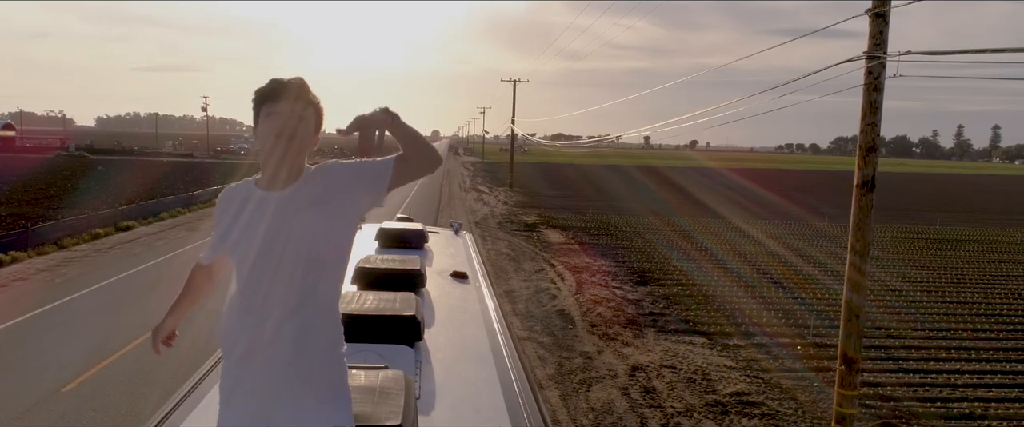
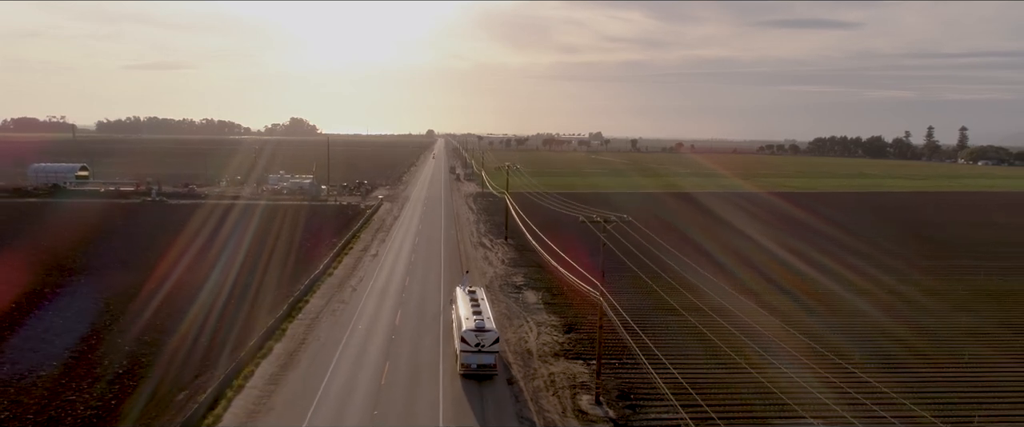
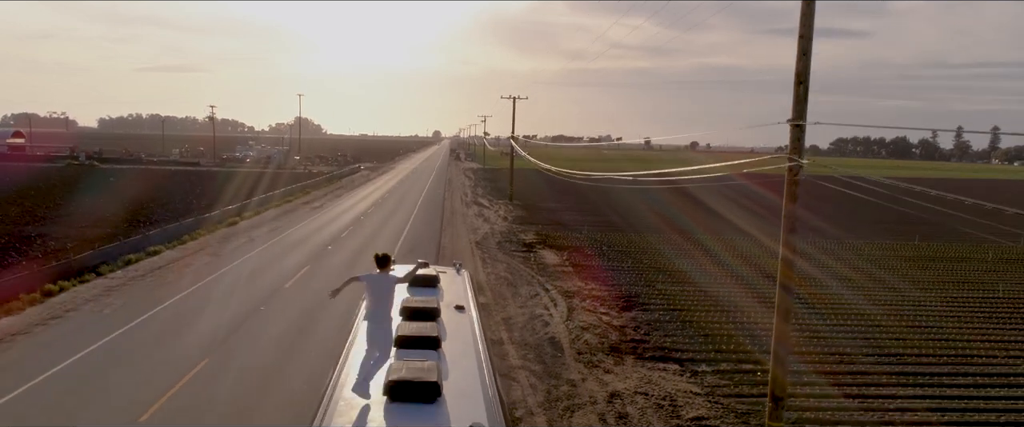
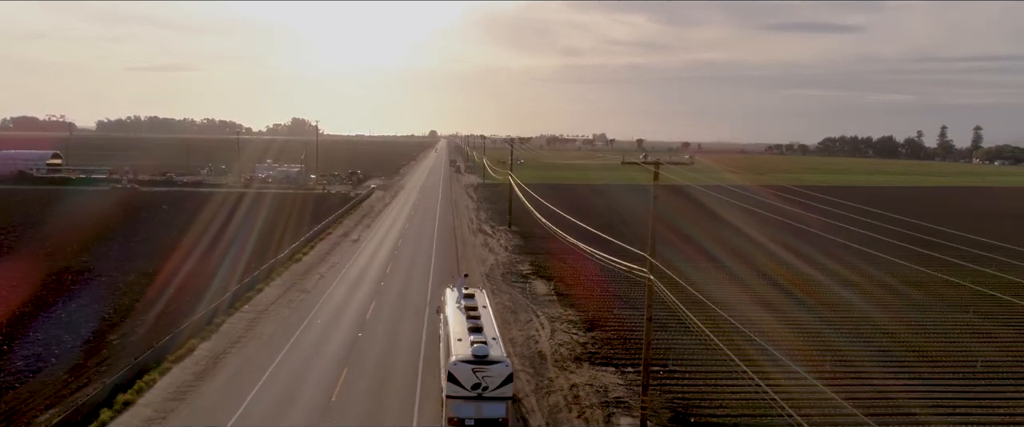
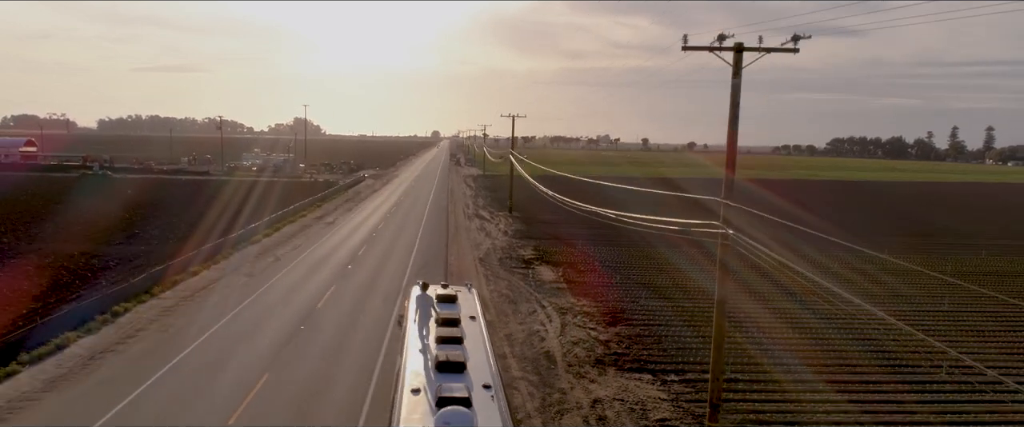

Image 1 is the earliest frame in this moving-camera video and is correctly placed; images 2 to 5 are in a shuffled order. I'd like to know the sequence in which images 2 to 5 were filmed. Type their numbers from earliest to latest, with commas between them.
3, 5, 4, 2
